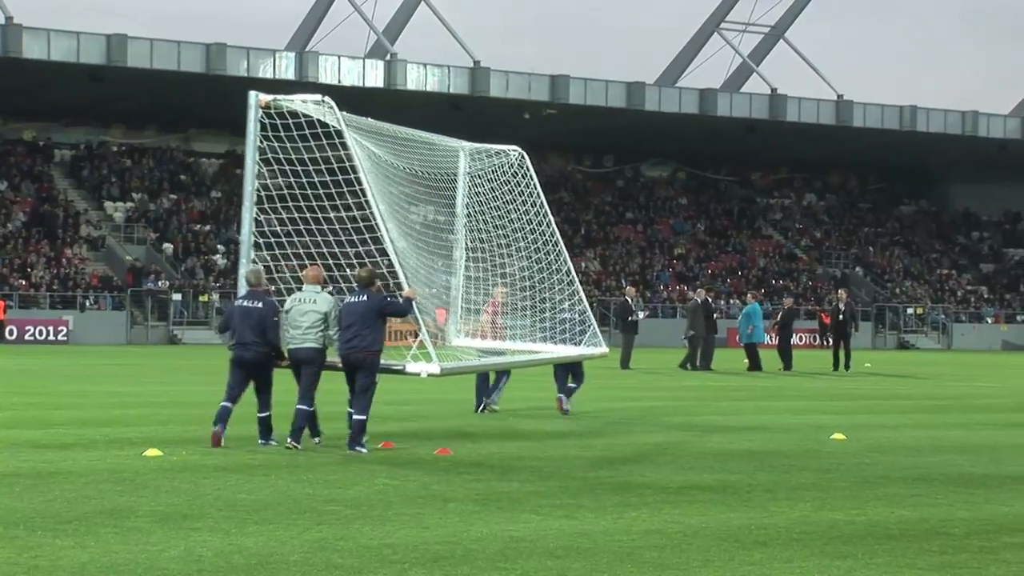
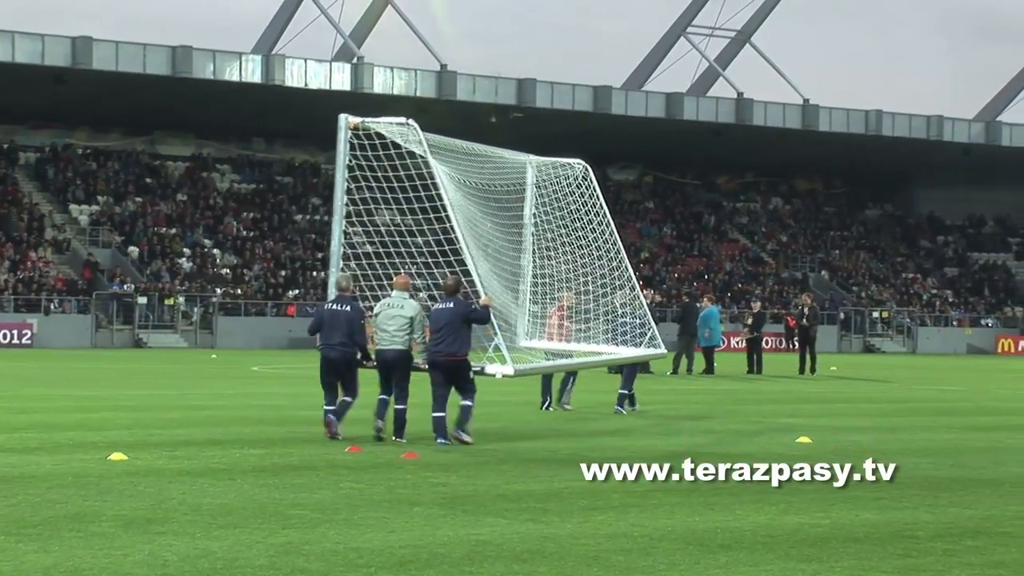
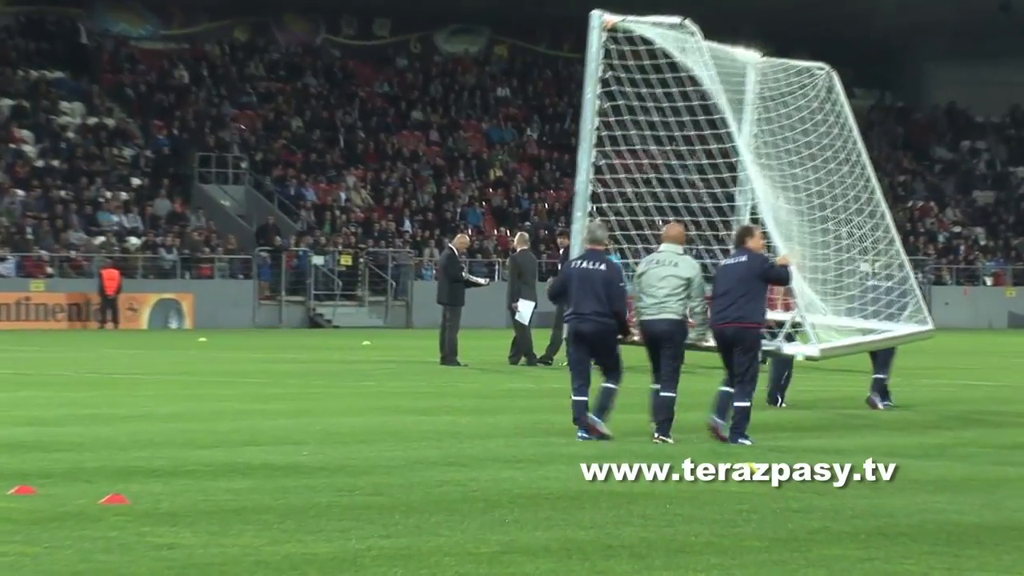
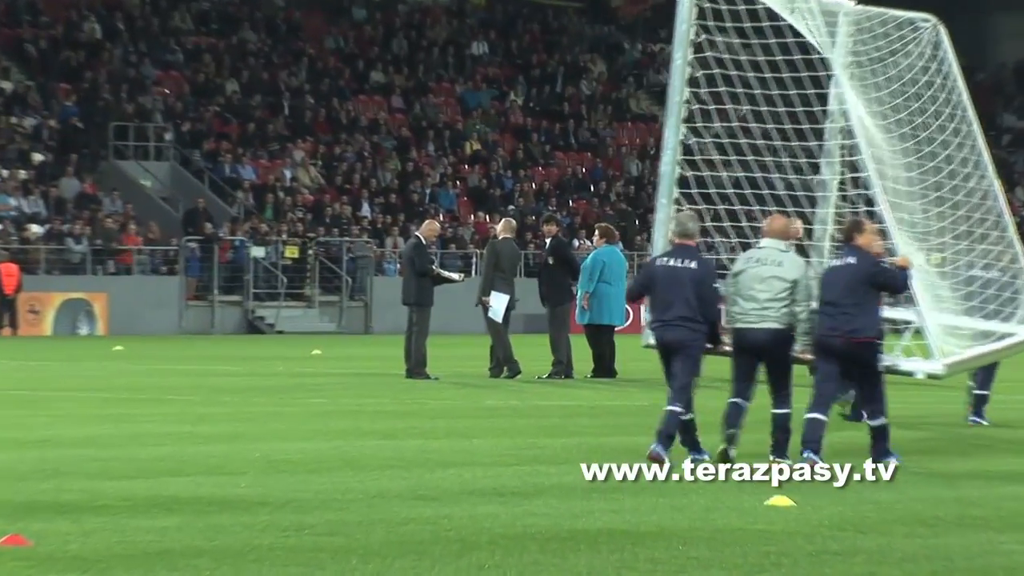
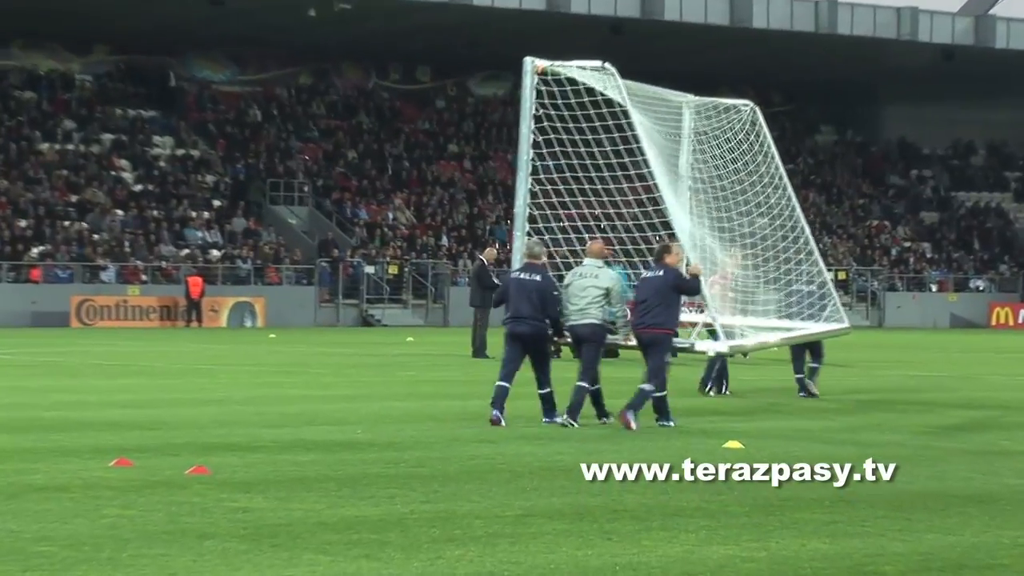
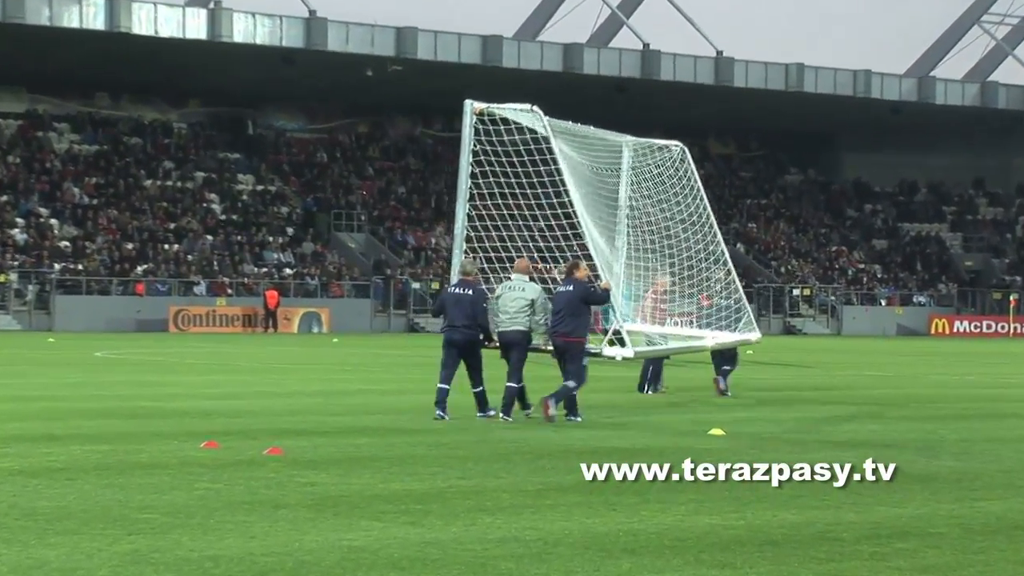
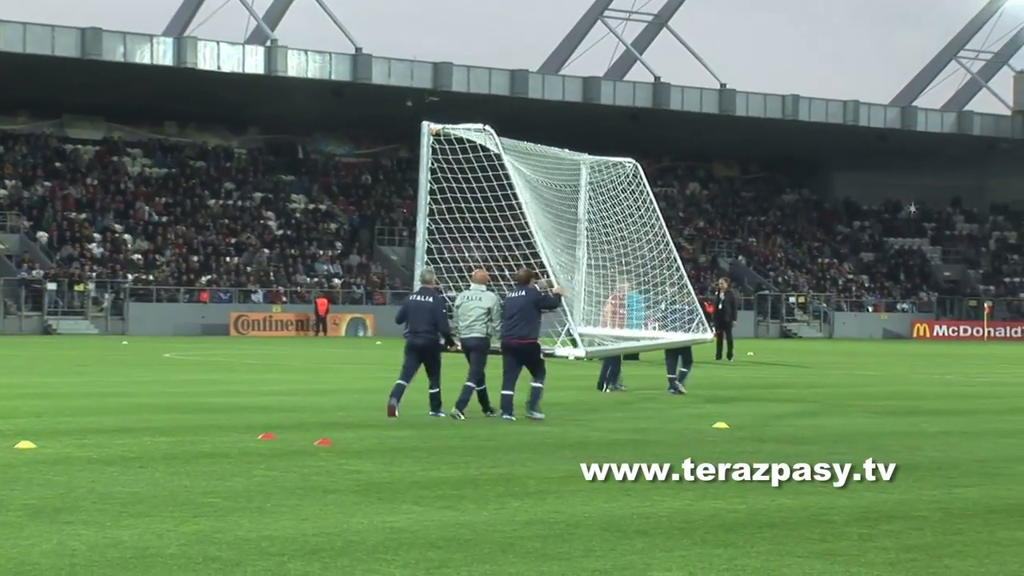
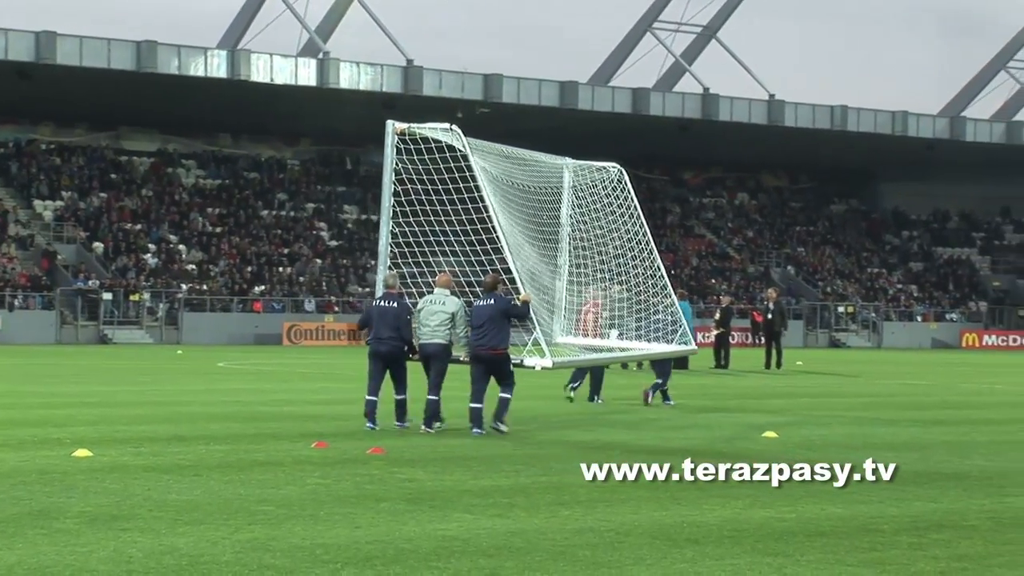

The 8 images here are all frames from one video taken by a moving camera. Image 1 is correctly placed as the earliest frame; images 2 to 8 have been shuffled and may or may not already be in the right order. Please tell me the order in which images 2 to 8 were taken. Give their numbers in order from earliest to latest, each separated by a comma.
2, 8, 7, 6, 5, 3, 4
